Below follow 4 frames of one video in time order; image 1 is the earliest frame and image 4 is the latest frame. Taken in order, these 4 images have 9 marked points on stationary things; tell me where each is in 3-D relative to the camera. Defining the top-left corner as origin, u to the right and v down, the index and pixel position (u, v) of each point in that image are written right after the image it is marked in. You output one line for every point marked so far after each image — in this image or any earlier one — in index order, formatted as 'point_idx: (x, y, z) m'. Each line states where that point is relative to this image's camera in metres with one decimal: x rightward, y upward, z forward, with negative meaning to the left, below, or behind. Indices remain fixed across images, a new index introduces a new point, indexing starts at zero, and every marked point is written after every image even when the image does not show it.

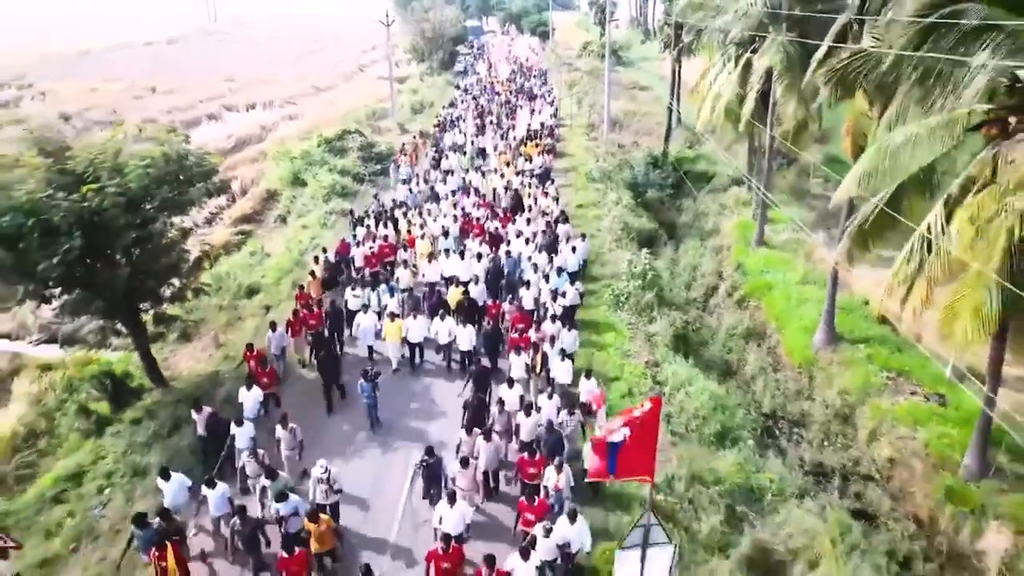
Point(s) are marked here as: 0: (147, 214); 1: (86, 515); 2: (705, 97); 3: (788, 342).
0: (-5.7, +1.2, +10.4) m
1: (-5.7, -3.0, +8.9) m
2: (+5.4, +5.3, +18.3) m
3: (+5.3, -1.1, +12.7) m
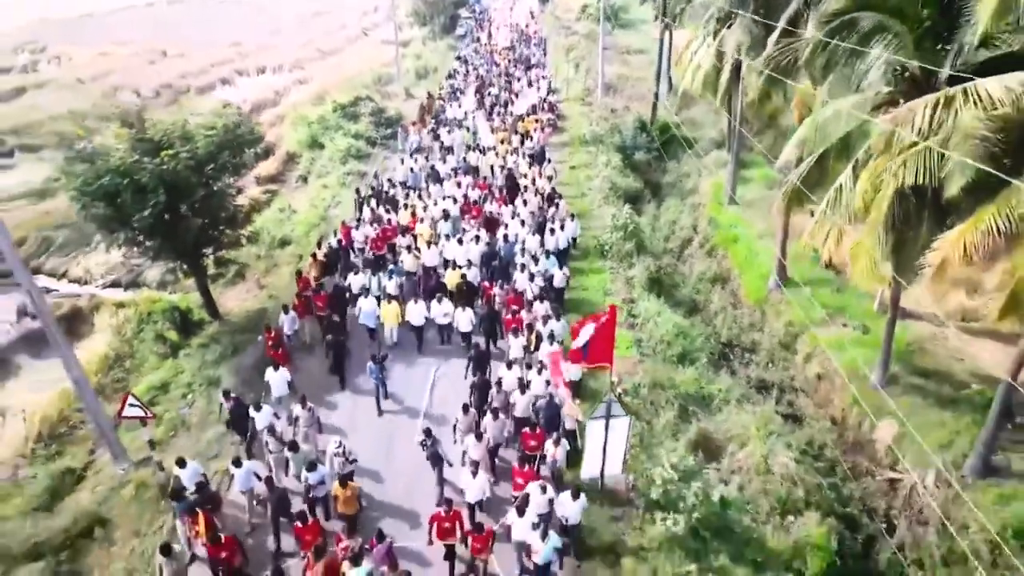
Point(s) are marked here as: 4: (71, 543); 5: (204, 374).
0: (-5.7, +2.2, +12.5) m
1: (-5.8, -2.1, +11.3) m
2: (+5.4, +6.8, +20.2) m
3: (+5.3, +0.1, +15.0) m
4: (-5.8, -3.4, +8.7) m
5: (-5.7, -1.6, +12.2) m
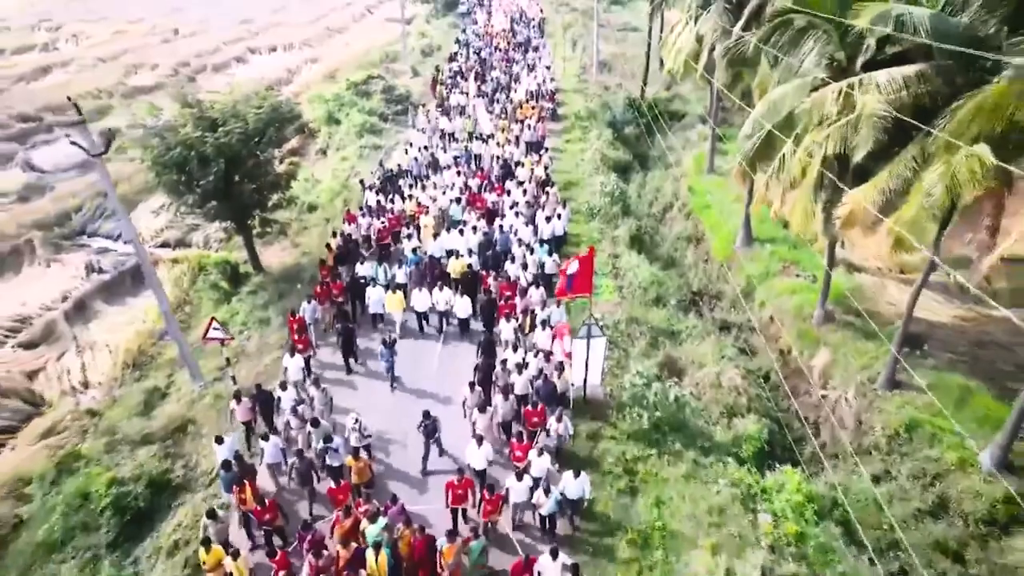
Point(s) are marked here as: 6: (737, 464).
0: (-5.7, +3.2, +14.8) m
1: (-5.7, -1.2, +13.7) m
2: (+5.4, +8.1, +22.3) m
3: (+5.4, +1.2, +17.3) m
4: (-5.8, -2.5, +11.1) m
5: (-5.7, -0.6, +14.6) m
6: (+3.7, -2.9, +10.9) m
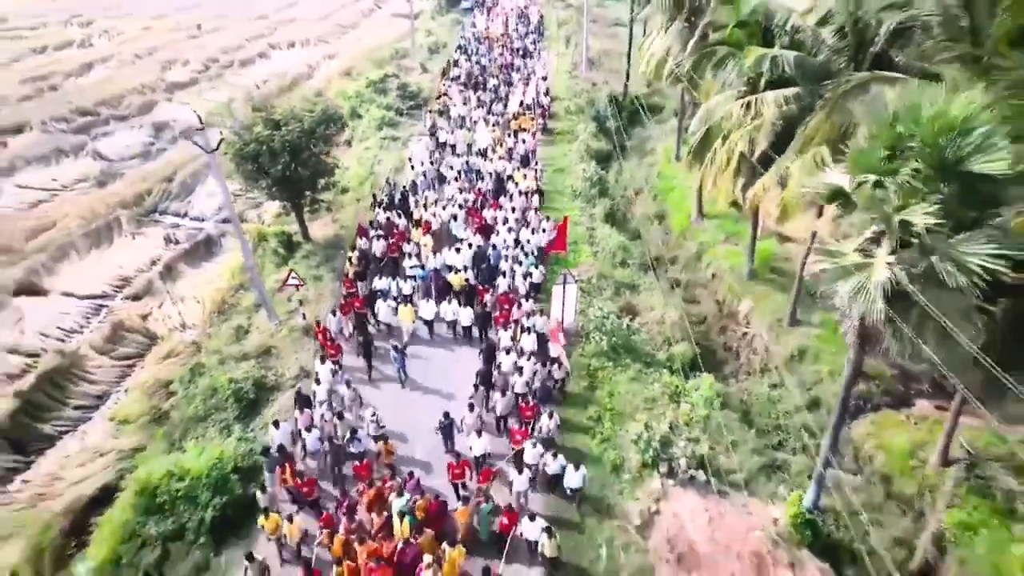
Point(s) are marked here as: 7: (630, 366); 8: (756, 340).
0: (-5.7, +4.2, +18.8) m
1: (-5.8, -0.2, +17.9) m
2: (+5.3, +9.3, +26.2) m
3: (+5.3, +2.2, +21.4) m
4: (-5.8, -1.6, +15.3) m
5: (-5.7, +0.4, +18.7) m
6: (+3.6, -1.9, +15.1) m
7: (+2.7, -1.8, +15.1) m
8: (+5.9, -1.2, +16.0) m
